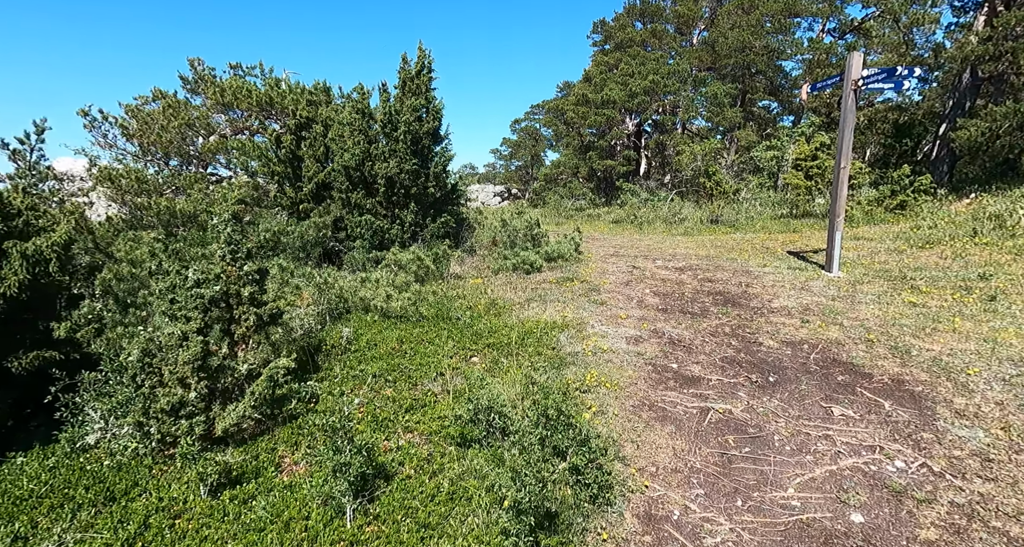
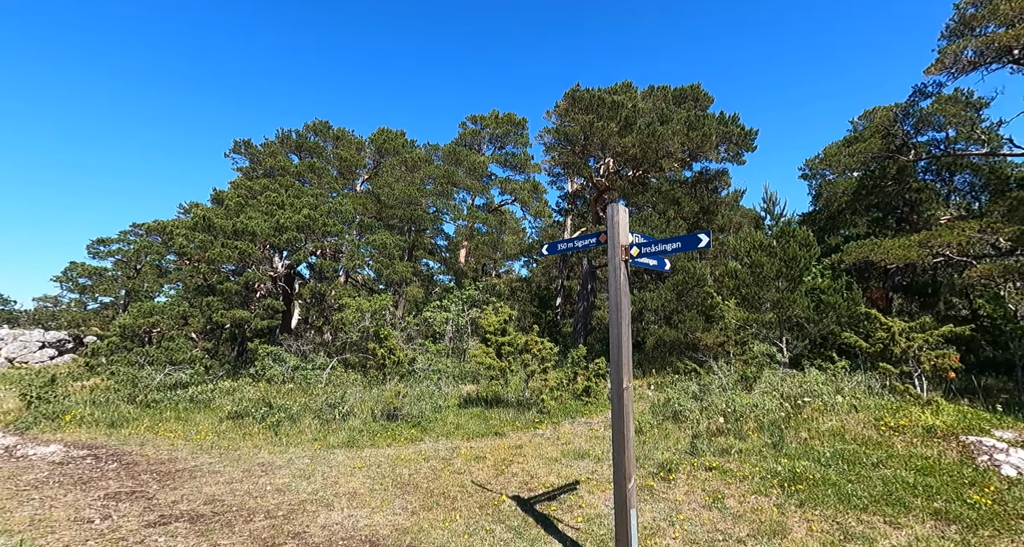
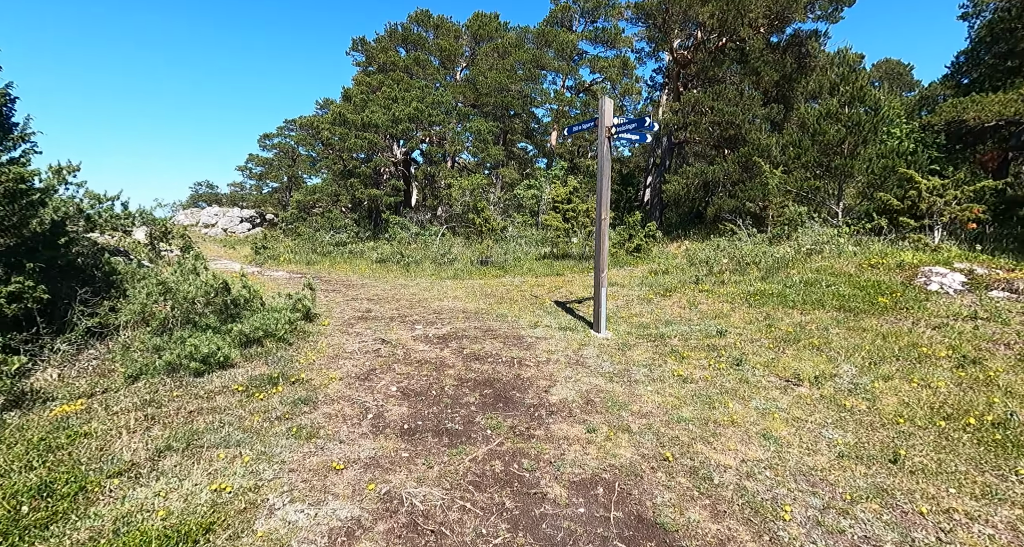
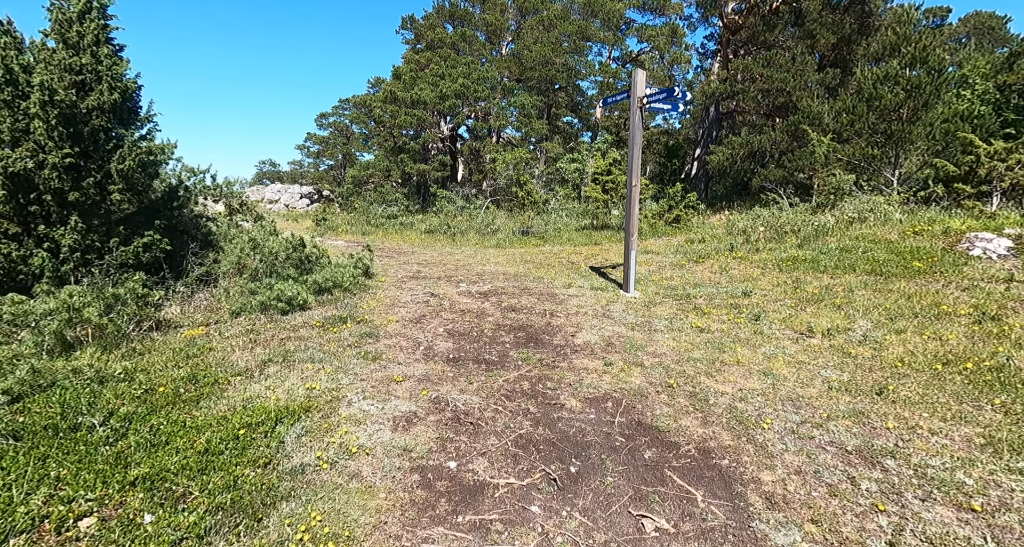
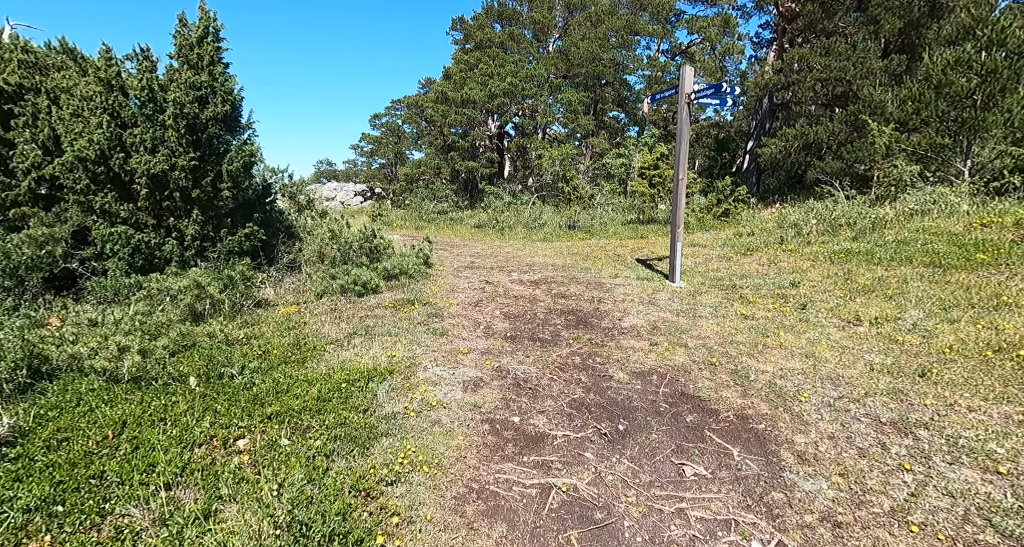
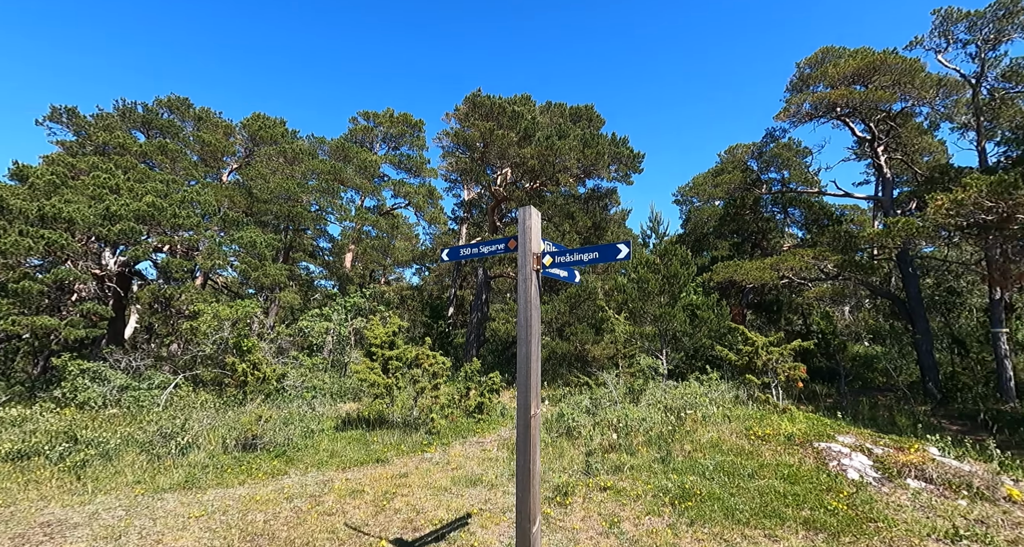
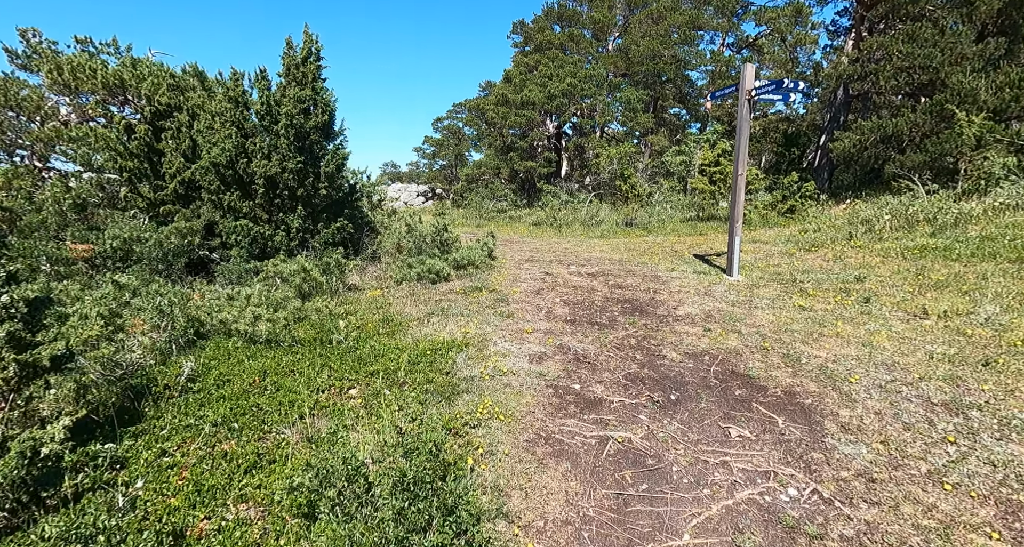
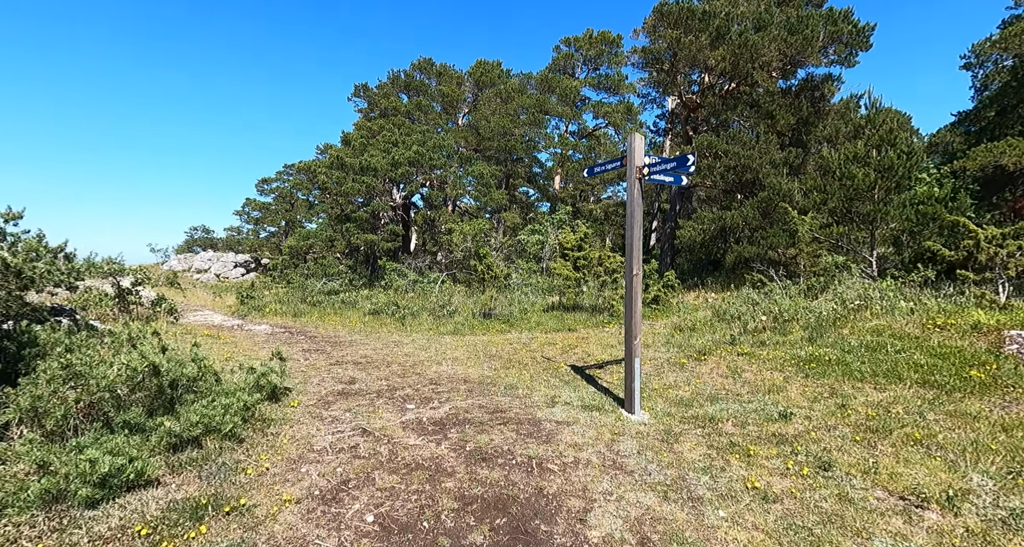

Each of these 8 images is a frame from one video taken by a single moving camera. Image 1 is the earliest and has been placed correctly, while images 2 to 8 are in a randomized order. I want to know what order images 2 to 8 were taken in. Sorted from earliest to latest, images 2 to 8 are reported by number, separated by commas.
7, 5, 4, 3, 8, 2, 6
